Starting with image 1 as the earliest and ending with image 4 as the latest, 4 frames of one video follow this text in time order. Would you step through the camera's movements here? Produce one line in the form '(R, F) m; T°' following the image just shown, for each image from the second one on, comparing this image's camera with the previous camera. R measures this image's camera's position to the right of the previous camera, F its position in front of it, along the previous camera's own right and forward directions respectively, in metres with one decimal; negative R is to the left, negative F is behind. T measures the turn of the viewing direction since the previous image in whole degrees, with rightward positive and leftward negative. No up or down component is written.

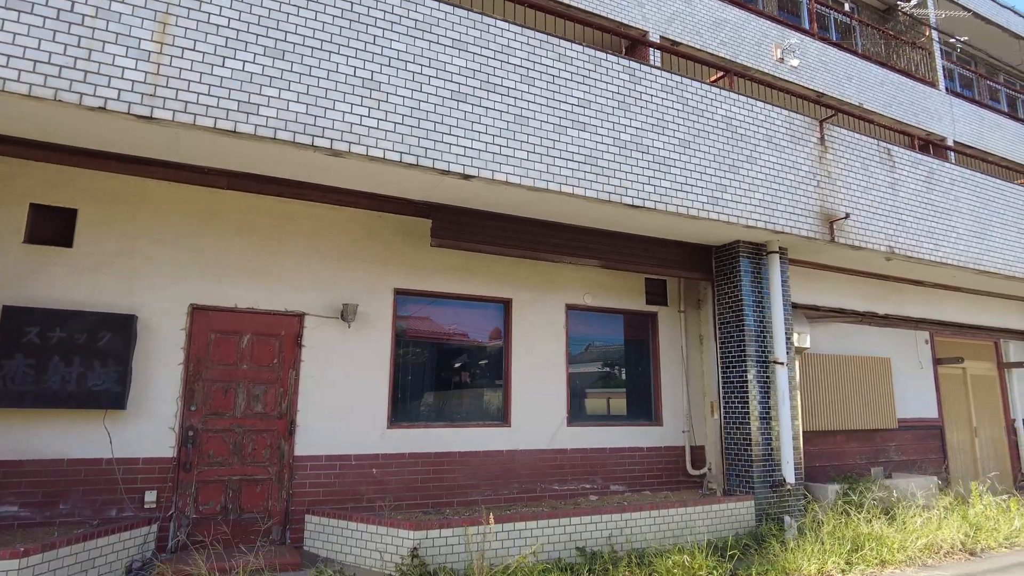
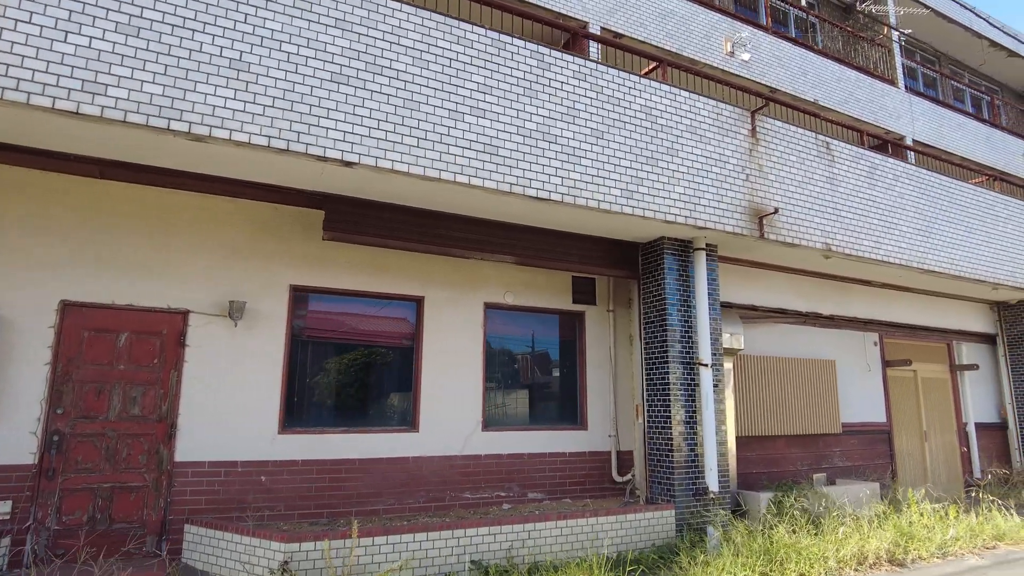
(+0.9, +0.3) m; +1°
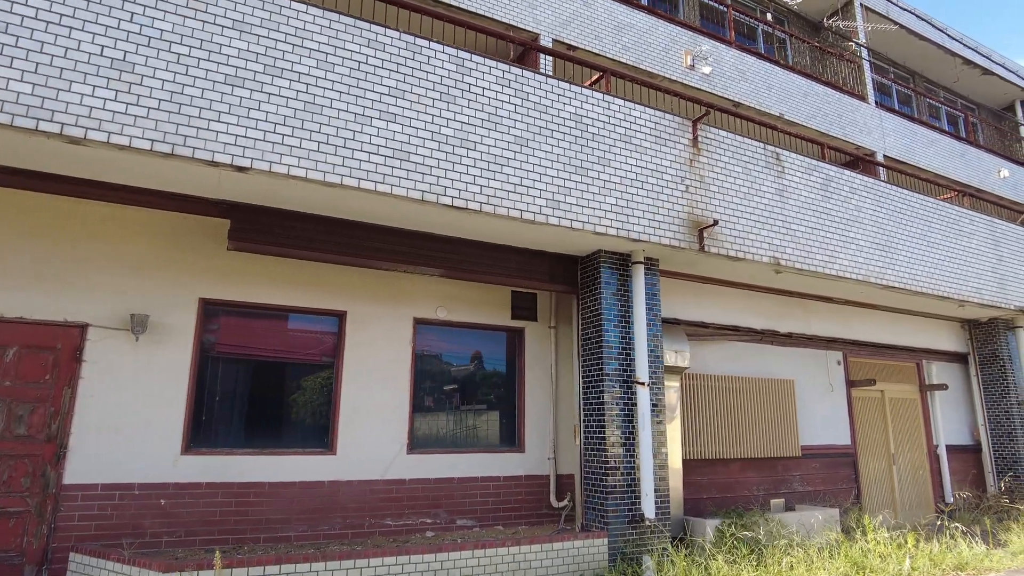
(+0.8, +0.3) m; 0°
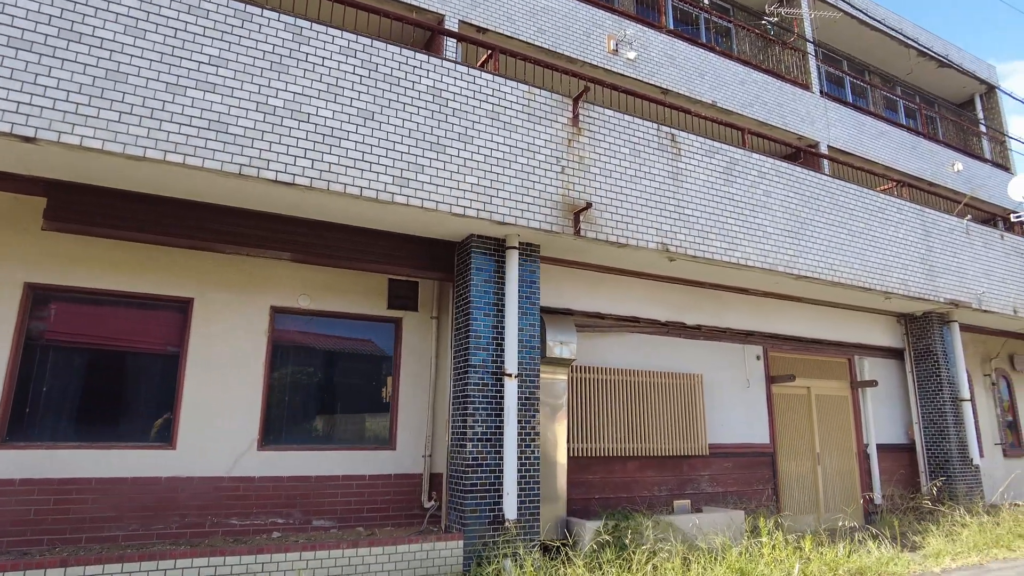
(+1.5, +0.4) m; 0°
